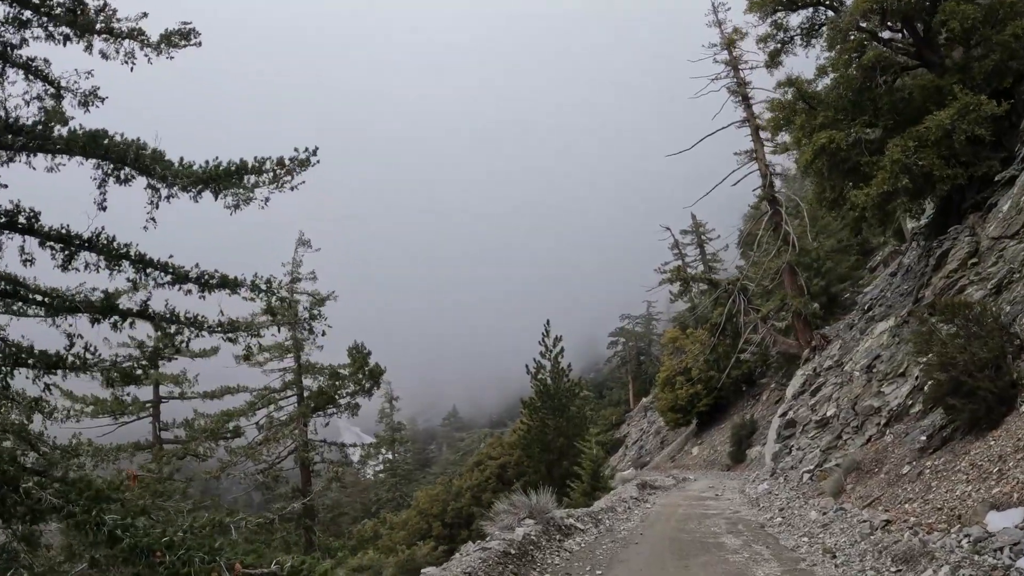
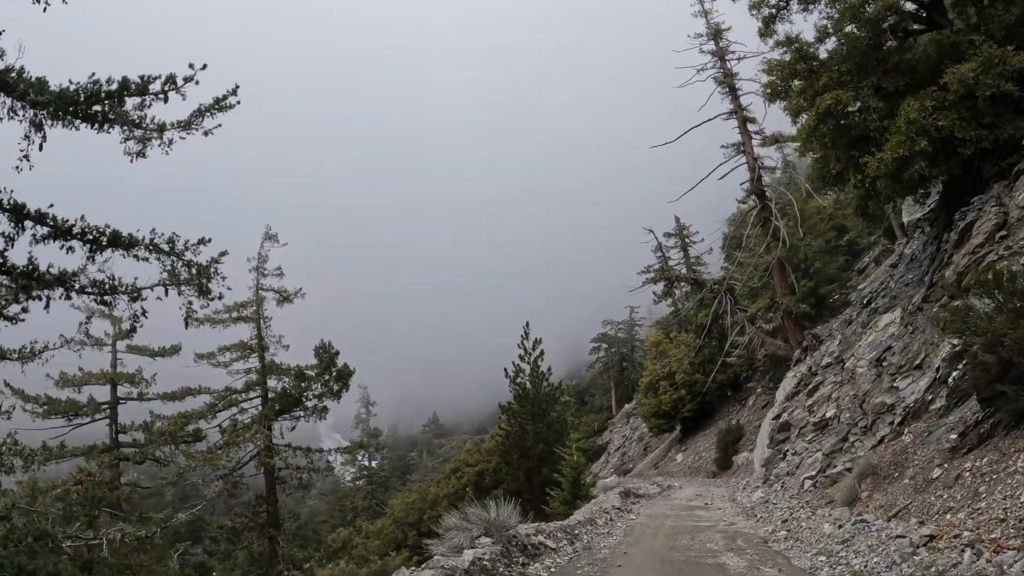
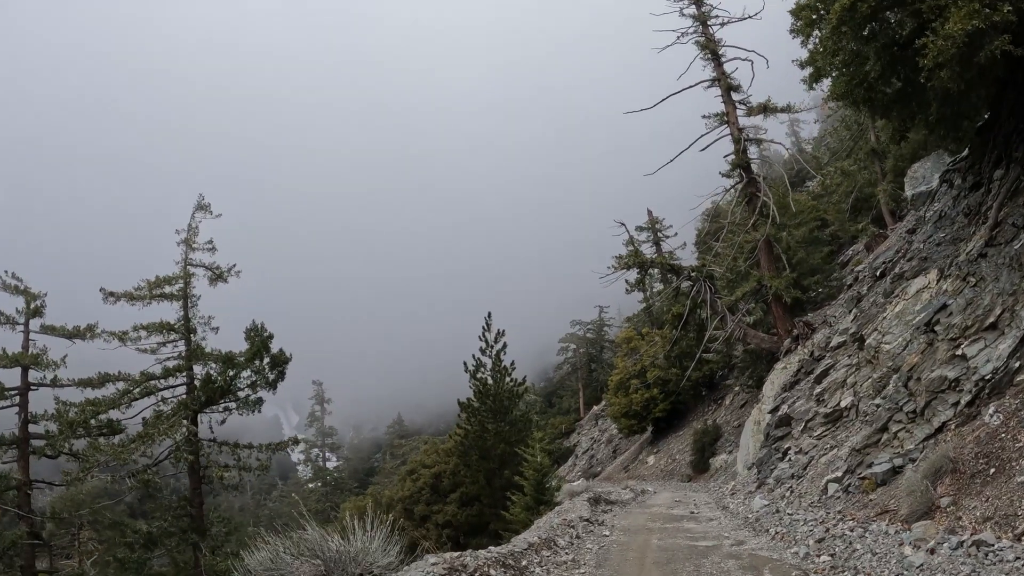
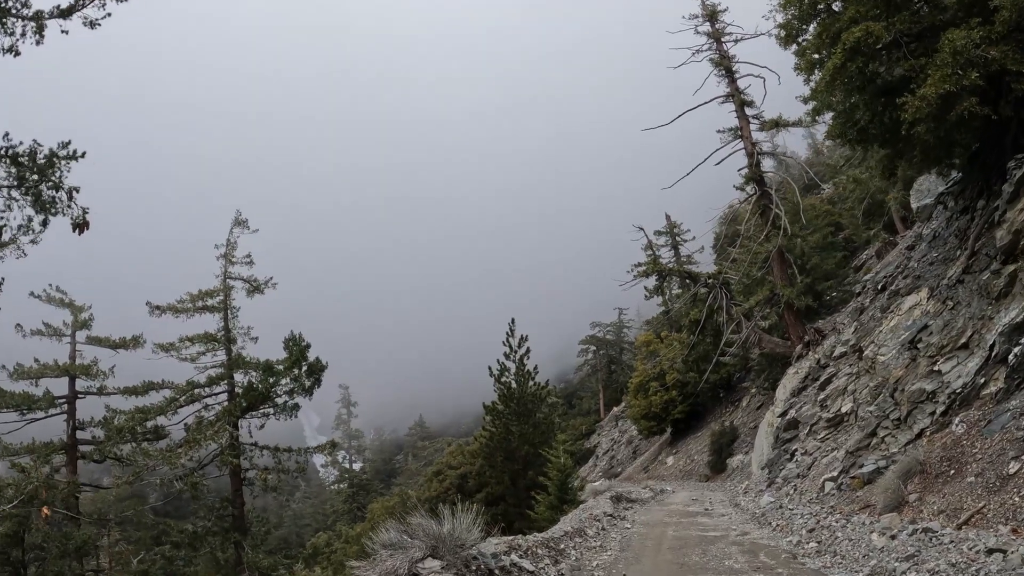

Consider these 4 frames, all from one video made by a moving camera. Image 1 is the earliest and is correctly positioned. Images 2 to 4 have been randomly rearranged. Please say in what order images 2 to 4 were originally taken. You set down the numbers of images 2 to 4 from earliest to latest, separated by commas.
2, 4, 3
